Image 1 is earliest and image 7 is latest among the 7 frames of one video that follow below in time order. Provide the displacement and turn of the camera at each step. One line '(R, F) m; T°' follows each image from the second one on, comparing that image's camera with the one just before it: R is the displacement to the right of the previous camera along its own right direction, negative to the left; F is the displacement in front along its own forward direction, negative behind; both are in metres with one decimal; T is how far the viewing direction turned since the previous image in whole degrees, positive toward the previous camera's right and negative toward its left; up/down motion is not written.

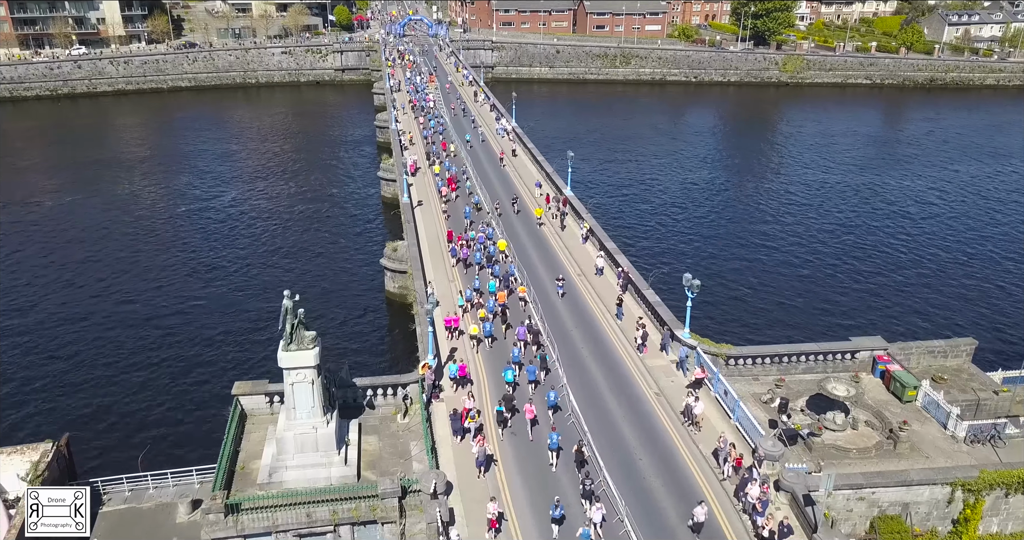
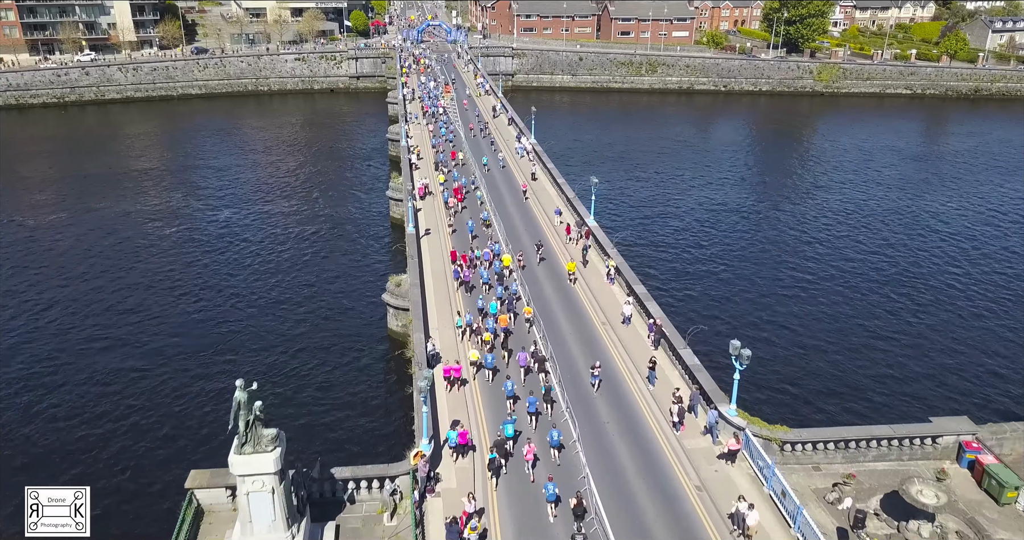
(+0.2, +5.1) m; -2°
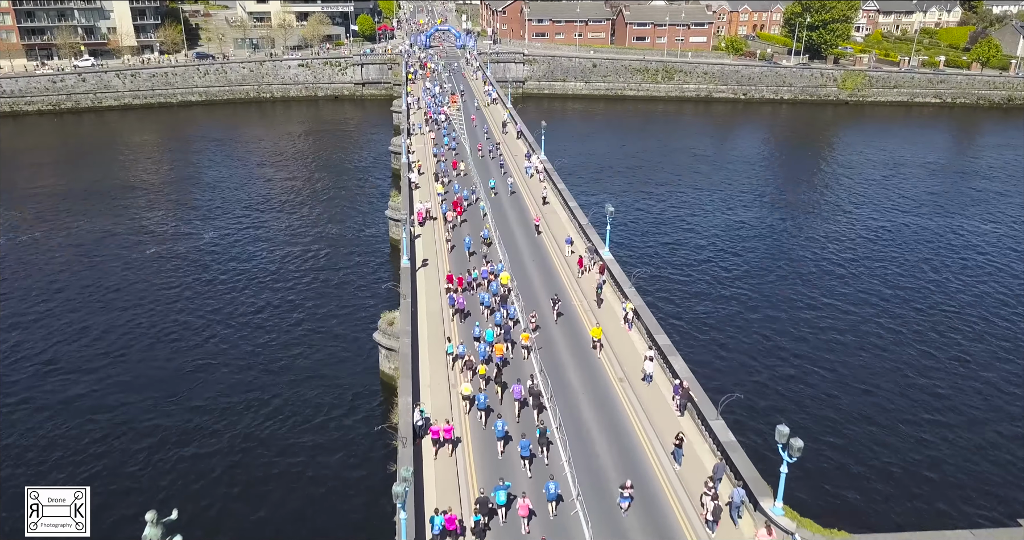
(+0.3, +4.6) m; -1°
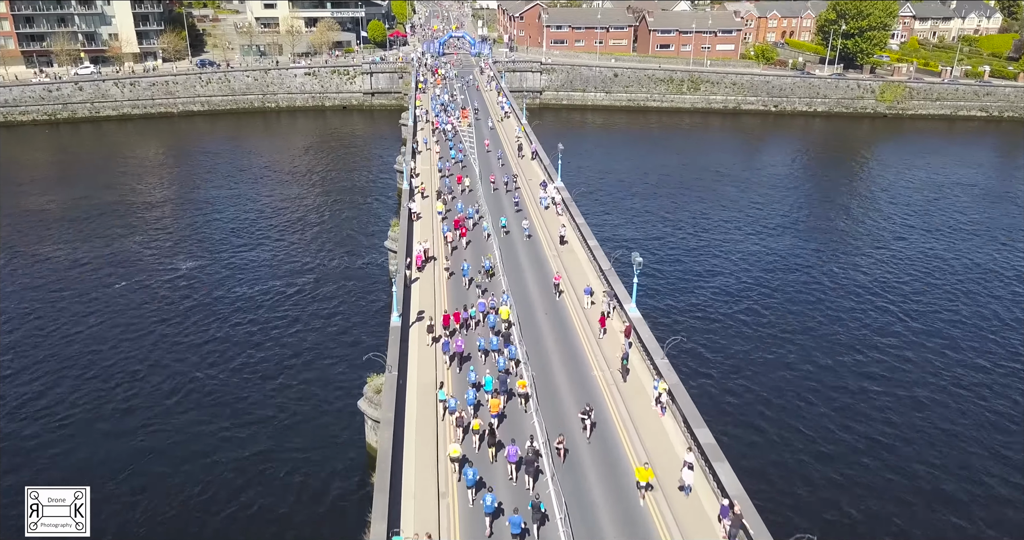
(+0.3, +6.2) m; -1°
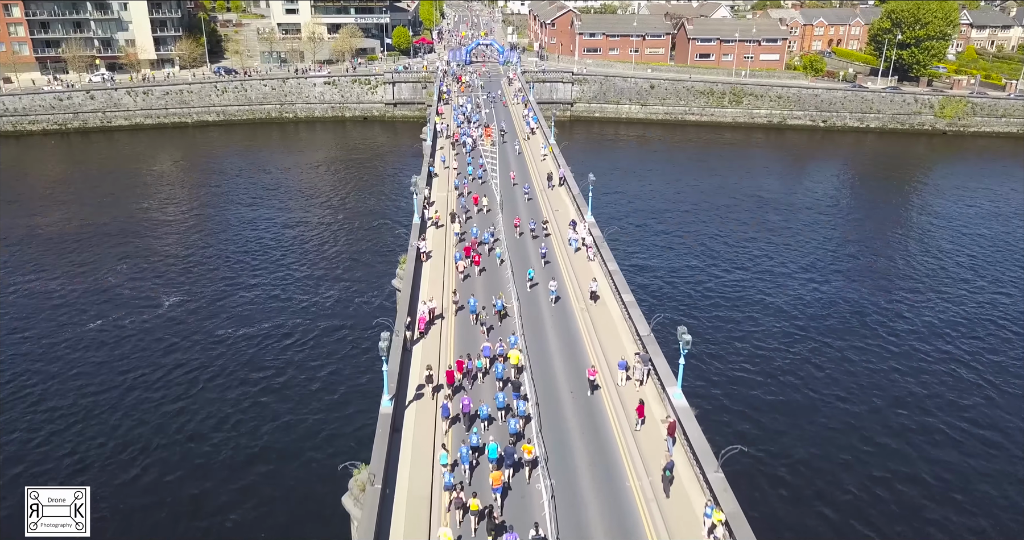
(+0.4, +6.4) m; -2°
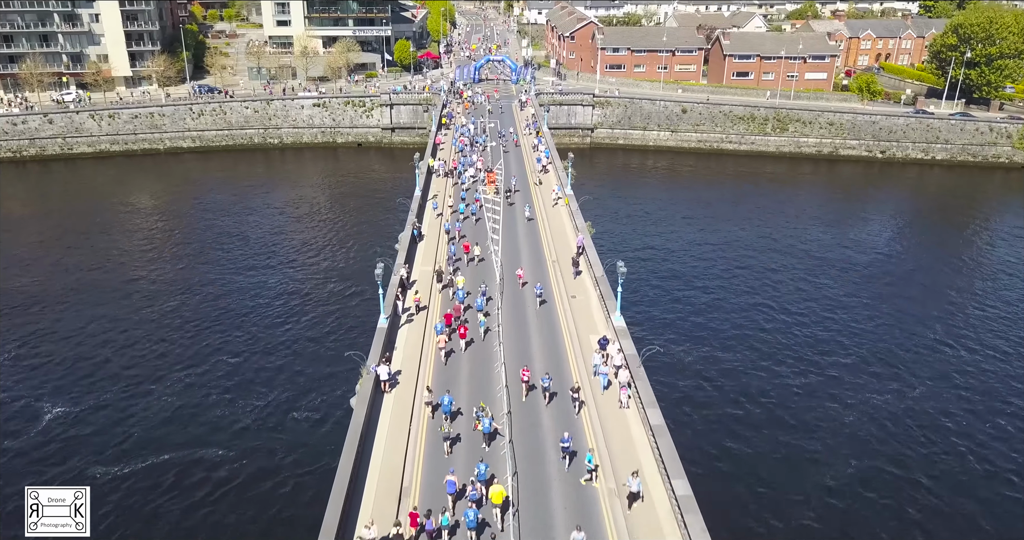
(+0.7, +12.8) m; -1°
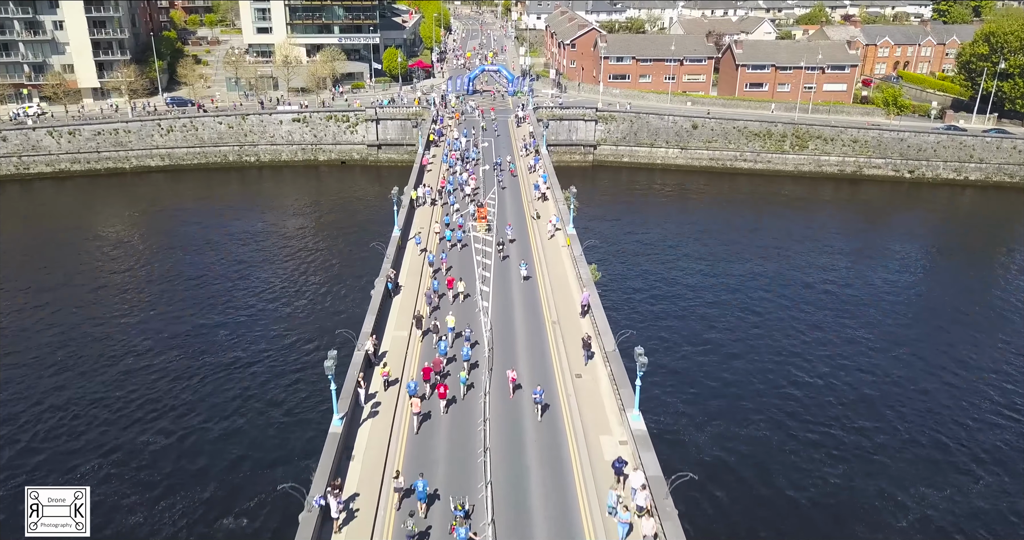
(+0.3, +7.5) m; 0°
